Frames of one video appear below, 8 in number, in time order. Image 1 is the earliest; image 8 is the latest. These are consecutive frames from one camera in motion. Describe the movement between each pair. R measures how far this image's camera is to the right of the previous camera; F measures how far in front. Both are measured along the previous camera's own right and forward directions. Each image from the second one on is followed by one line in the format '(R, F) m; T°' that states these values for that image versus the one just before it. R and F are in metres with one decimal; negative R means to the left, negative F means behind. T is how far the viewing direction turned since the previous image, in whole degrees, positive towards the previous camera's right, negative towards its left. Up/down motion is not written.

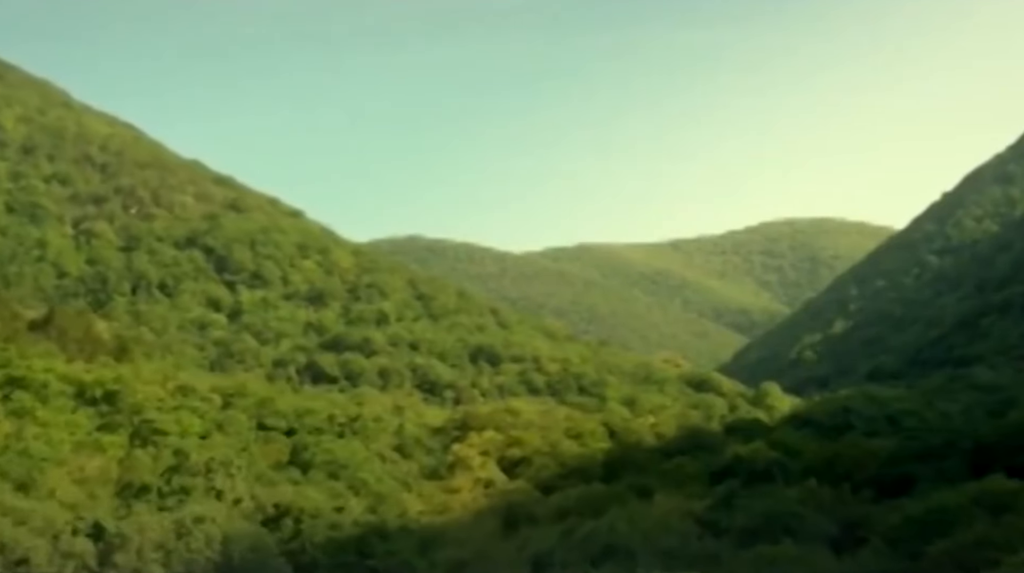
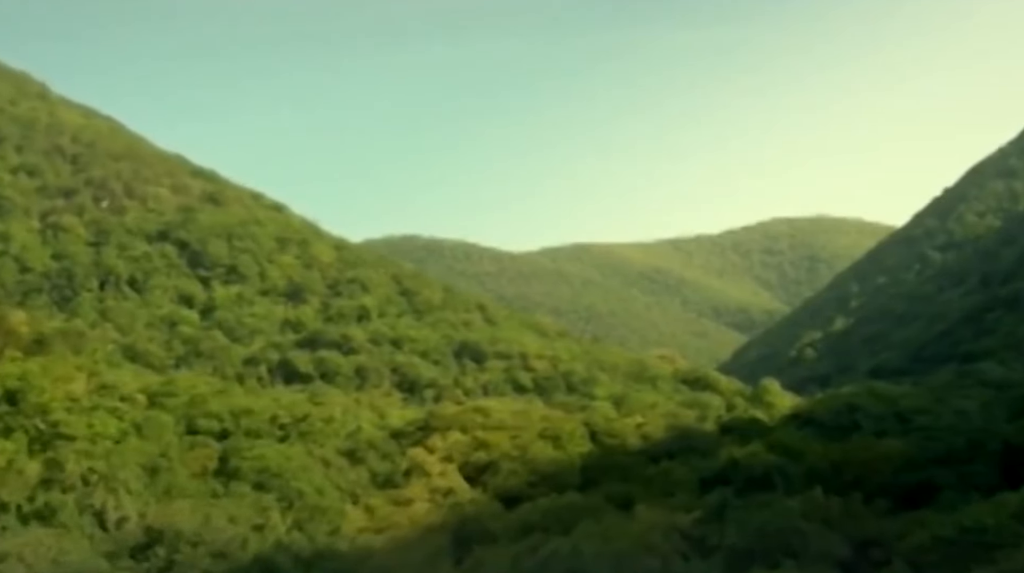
(+1.2, +5.7) m; 0°
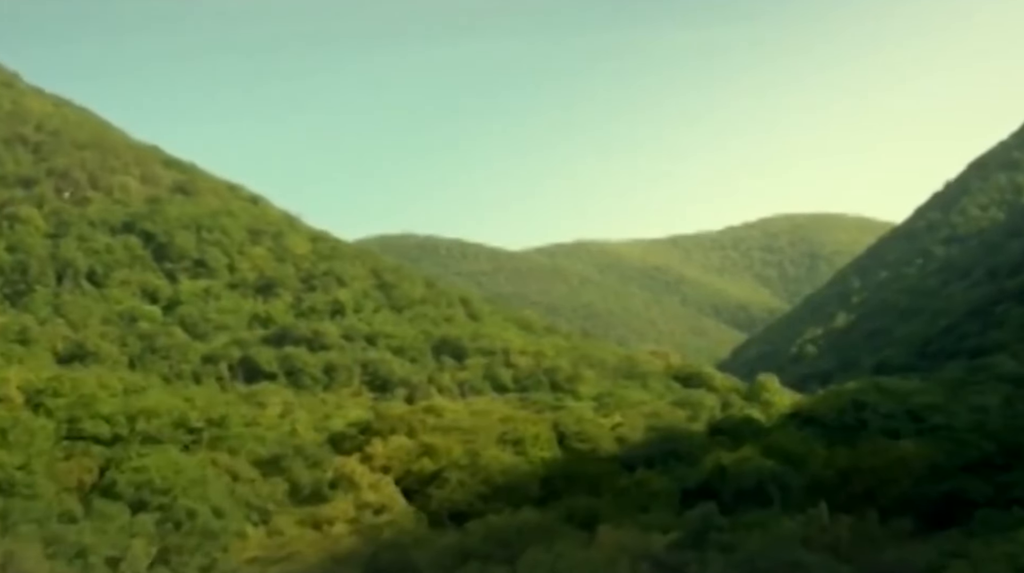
(+1.5, +6.7) m; 0°
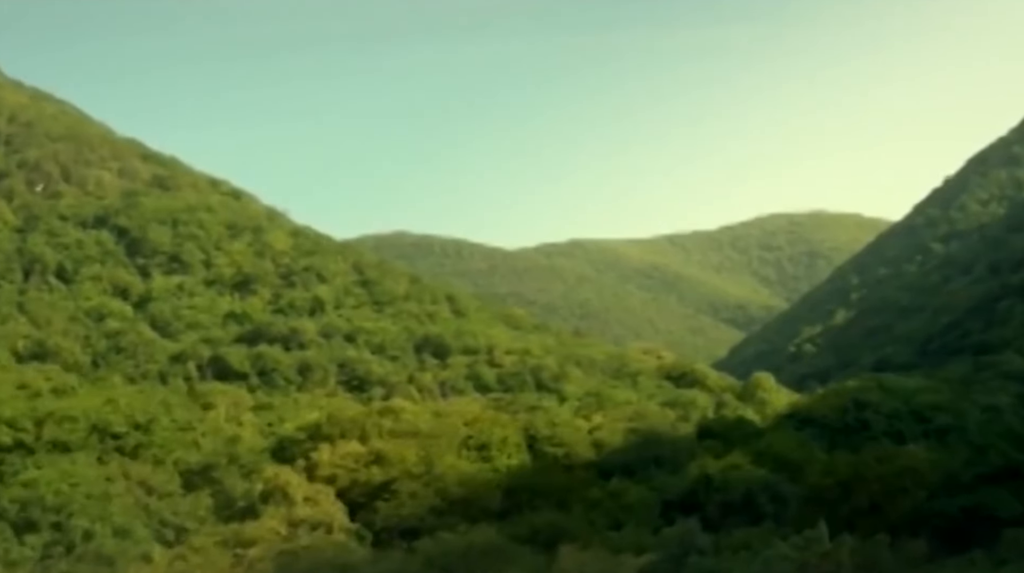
(+1.0, +4.3) m; 0°
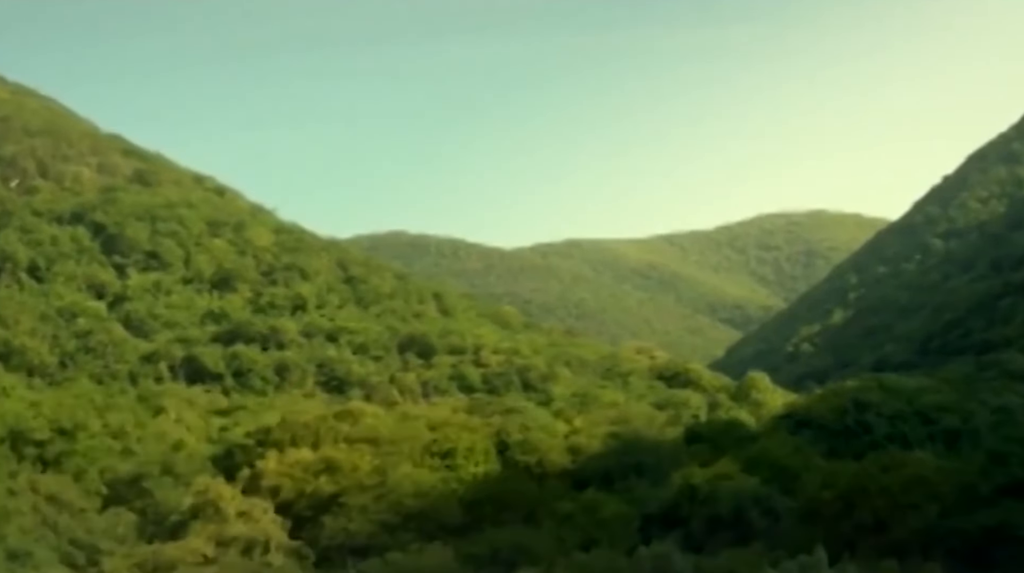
(+0.8, +3.4) m; 0°
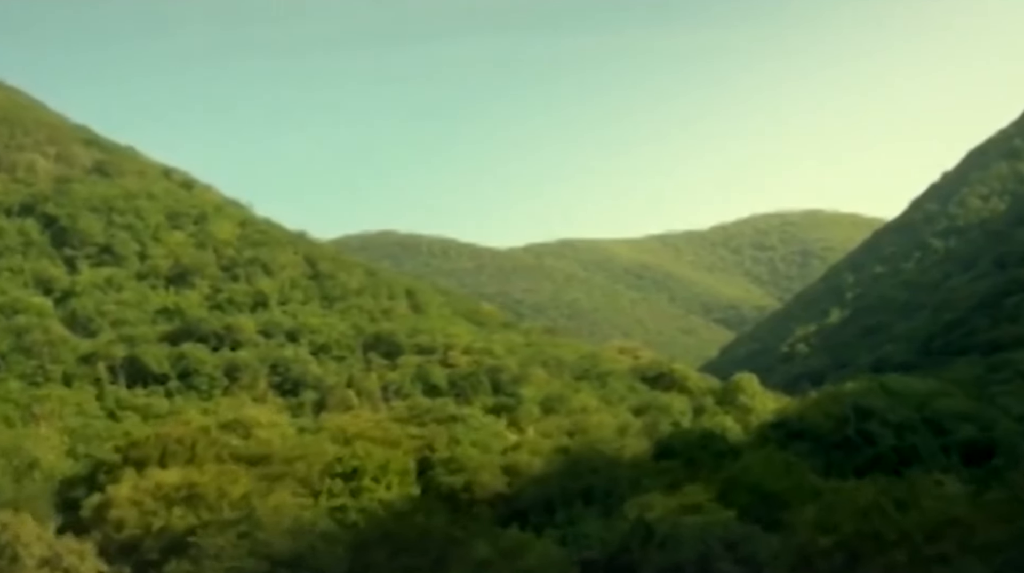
(+1.6, +6.6) m; 0°
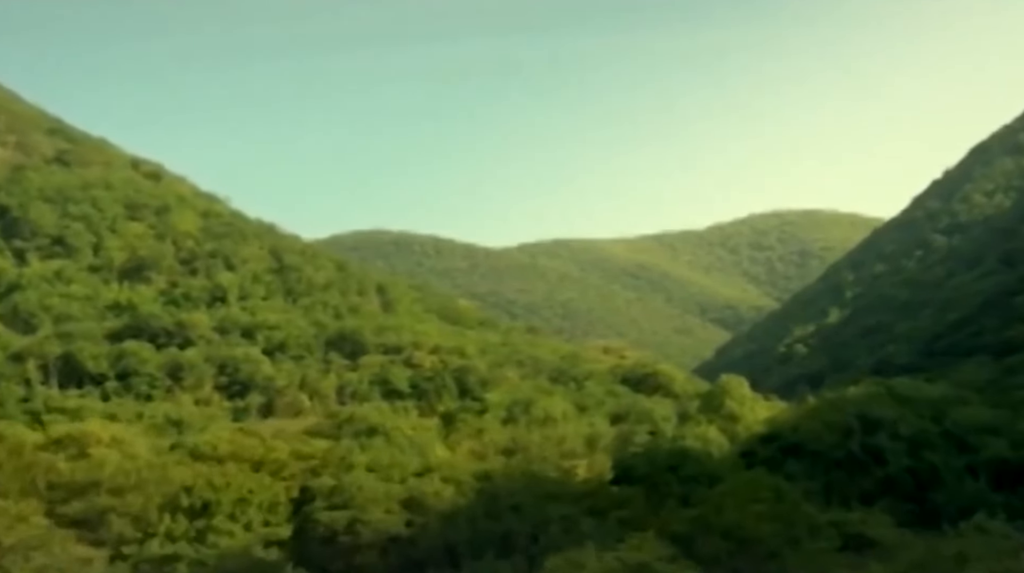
(+1.6, +6.5) m; 0°
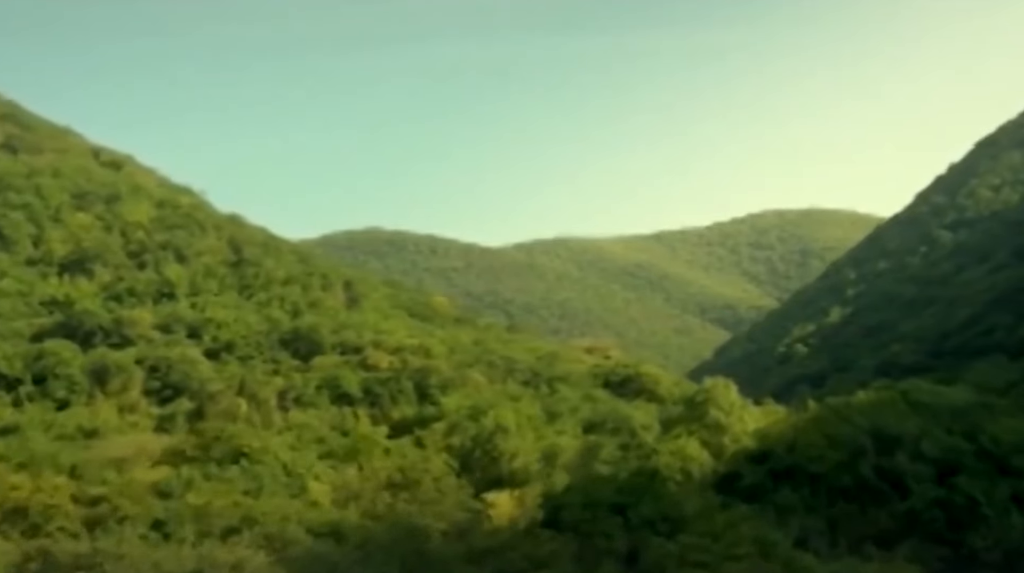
(+1.7, +7.5) m; 0°
